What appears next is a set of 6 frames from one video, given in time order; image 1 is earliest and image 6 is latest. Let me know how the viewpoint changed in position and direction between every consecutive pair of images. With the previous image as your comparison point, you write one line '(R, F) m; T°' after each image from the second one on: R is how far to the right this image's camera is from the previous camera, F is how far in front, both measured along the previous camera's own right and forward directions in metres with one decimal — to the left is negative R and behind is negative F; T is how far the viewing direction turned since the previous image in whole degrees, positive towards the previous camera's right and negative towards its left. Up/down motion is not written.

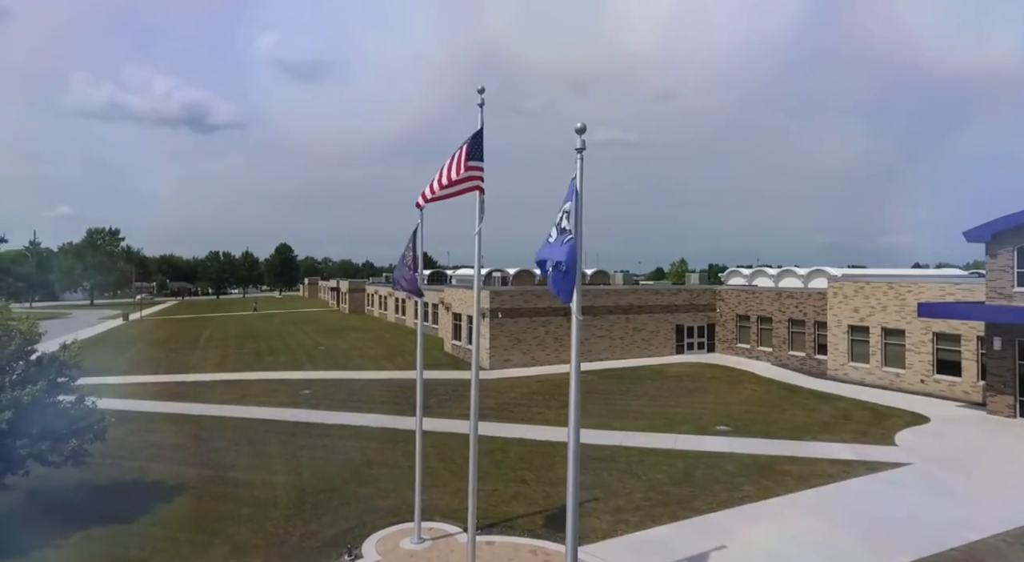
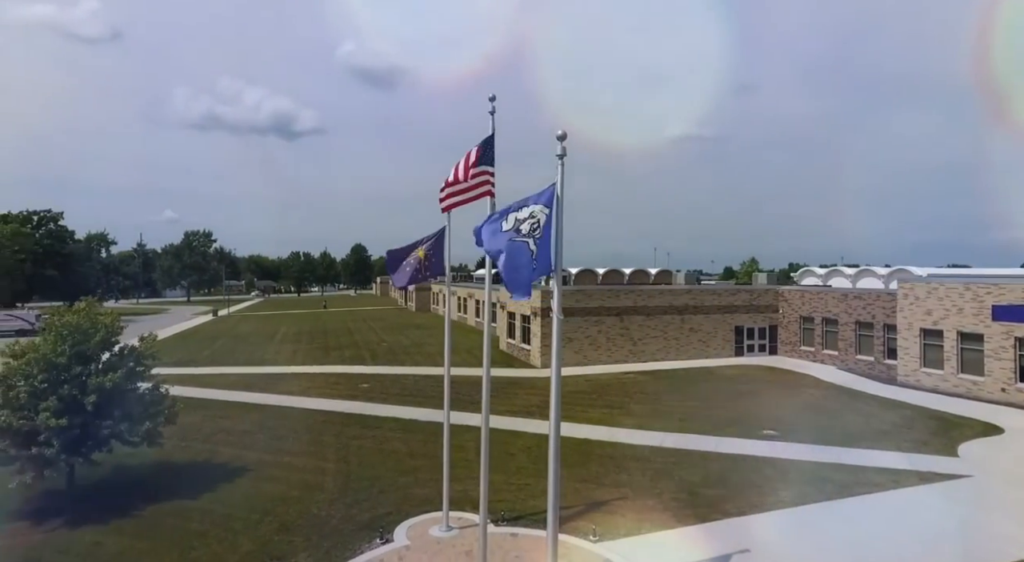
(+1.2, -0.4) m; -7°
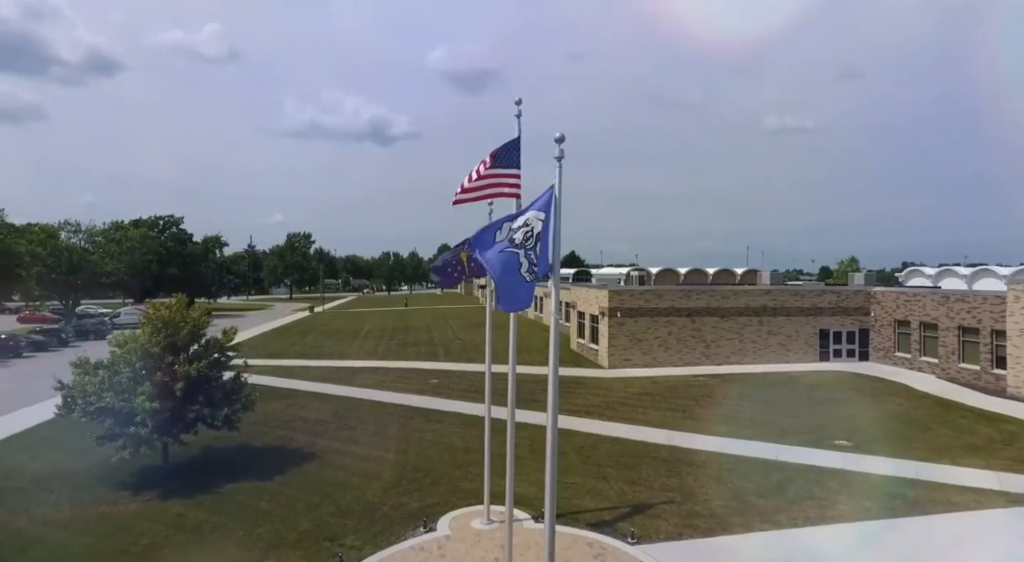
(+1.3, -0.1) m; -9°
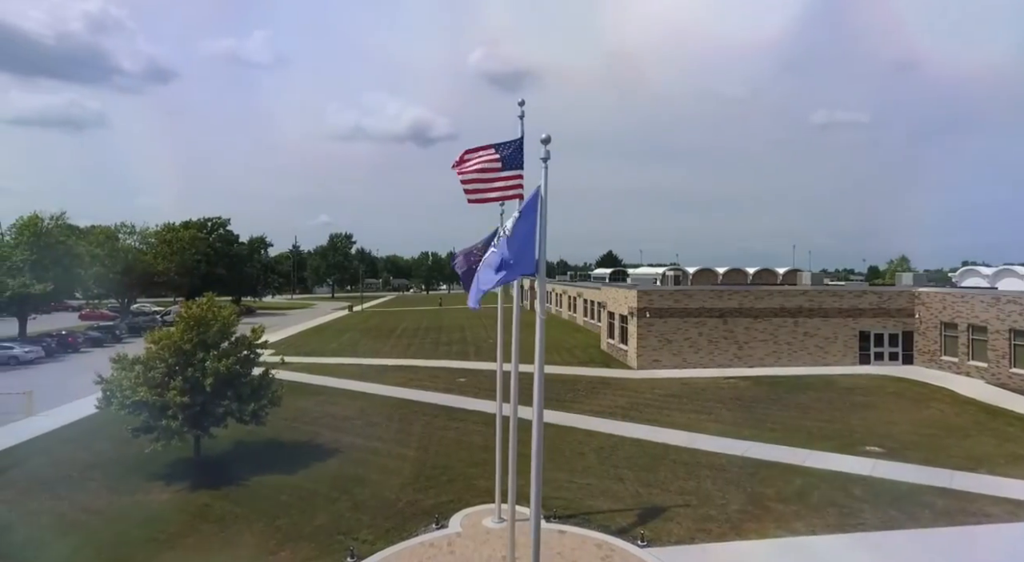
(+0.8, 0.0) m; -4°
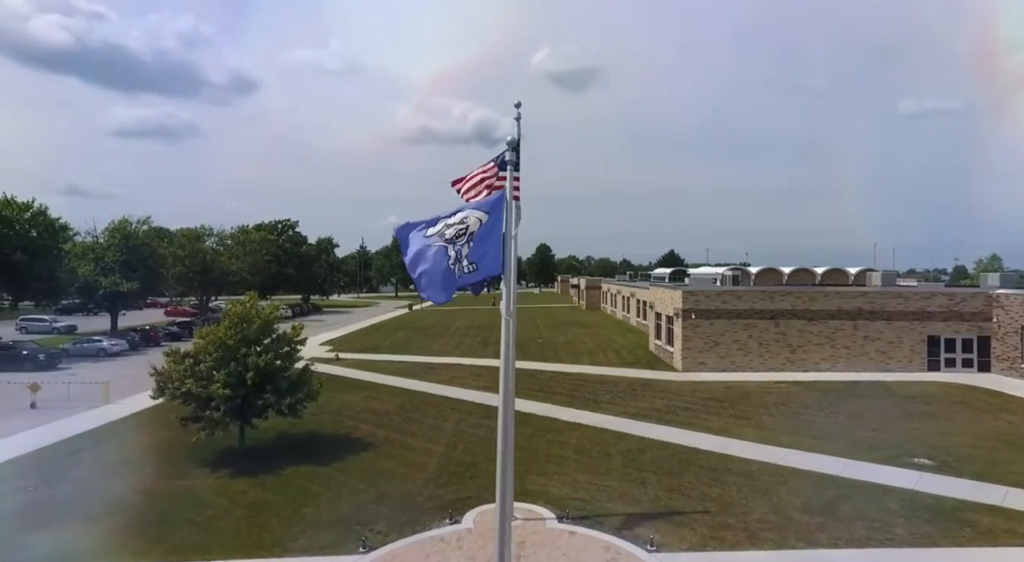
(+1.4, +0.1) m; -7°
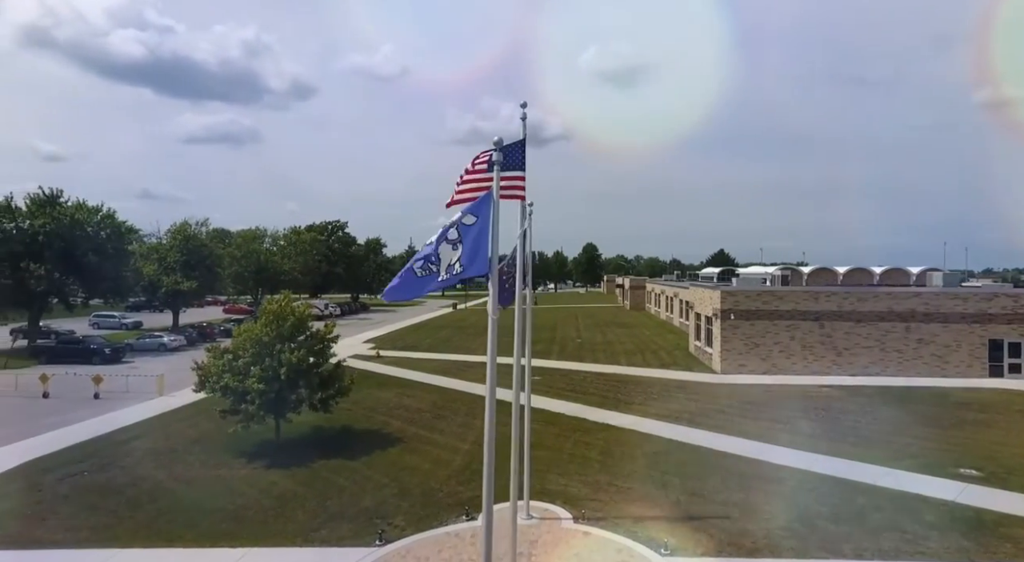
(+0.9, +0.1) m; -5°
